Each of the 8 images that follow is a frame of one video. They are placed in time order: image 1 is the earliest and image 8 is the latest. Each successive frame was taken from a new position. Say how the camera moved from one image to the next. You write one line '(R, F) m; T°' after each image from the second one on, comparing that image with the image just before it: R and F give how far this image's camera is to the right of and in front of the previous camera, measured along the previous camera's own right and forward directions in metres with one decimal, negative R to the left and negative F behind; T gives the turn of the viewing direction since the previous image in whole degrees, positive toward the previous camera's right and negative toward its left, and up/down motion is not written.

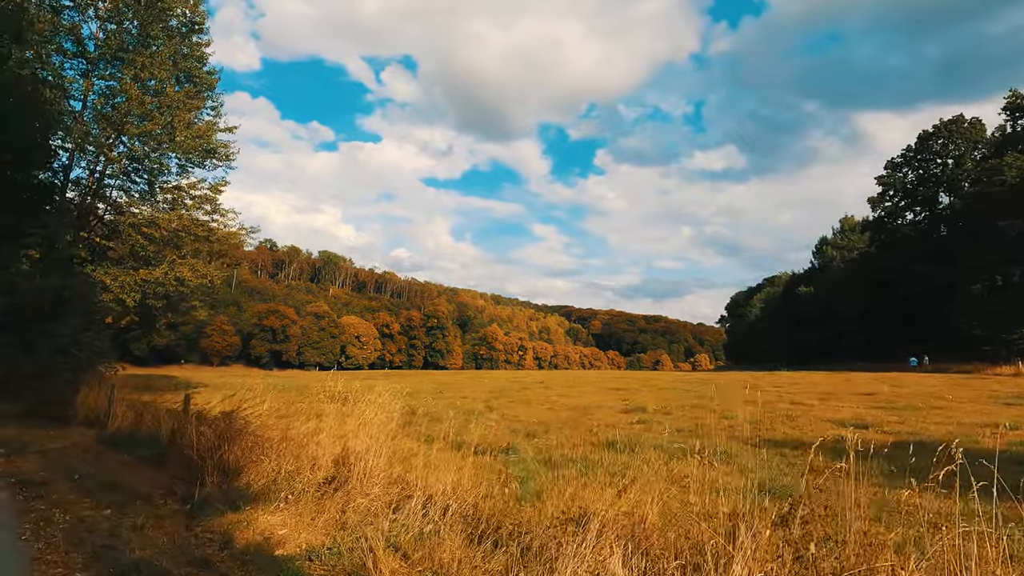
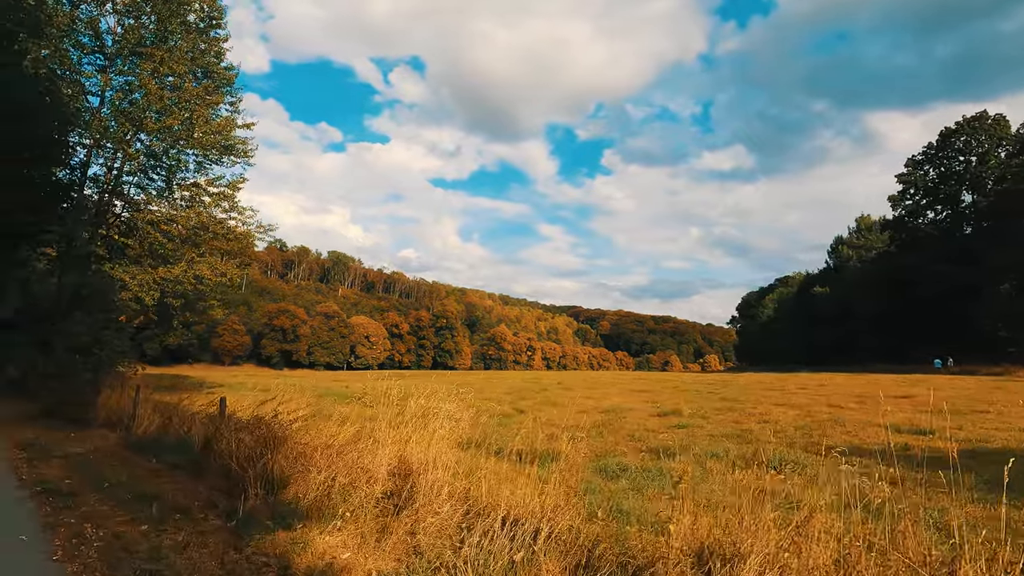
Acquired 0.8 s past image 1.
(-0.7, +0.6) m; -1°
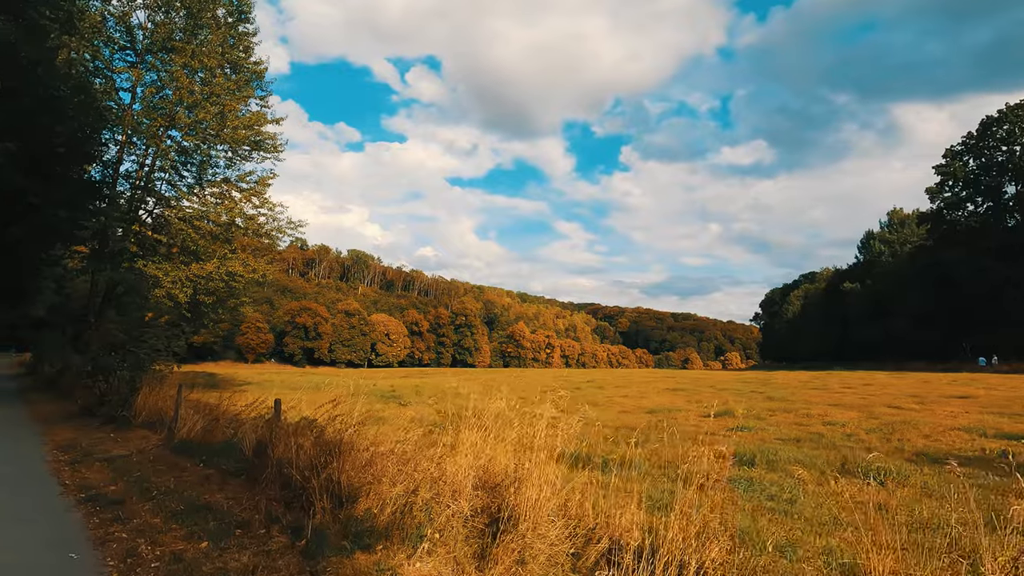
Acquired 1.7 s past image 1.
(-0.7, +0.6) m; -2°
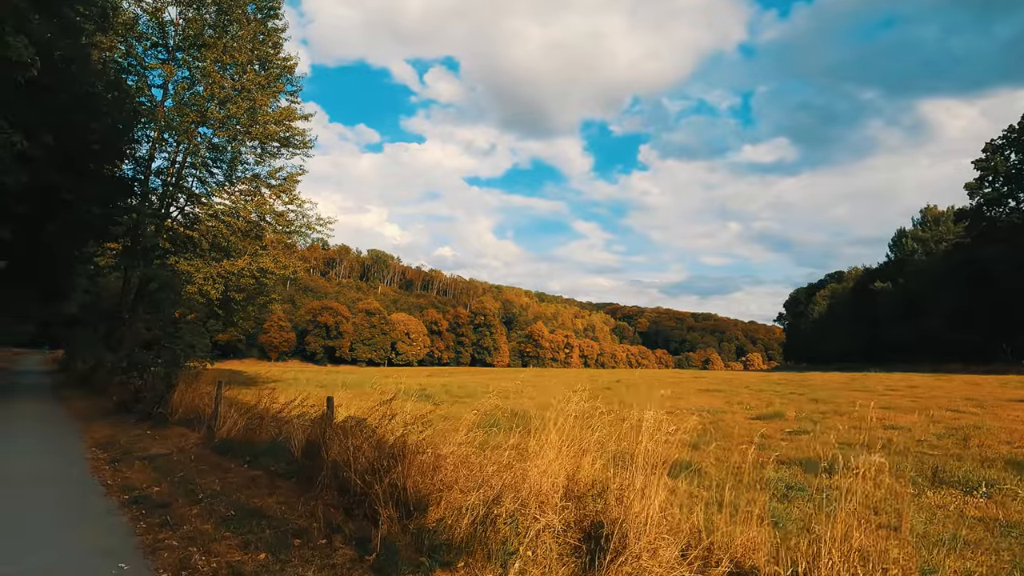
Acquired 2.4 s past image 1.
(-0.6, +0.5) m; -2°
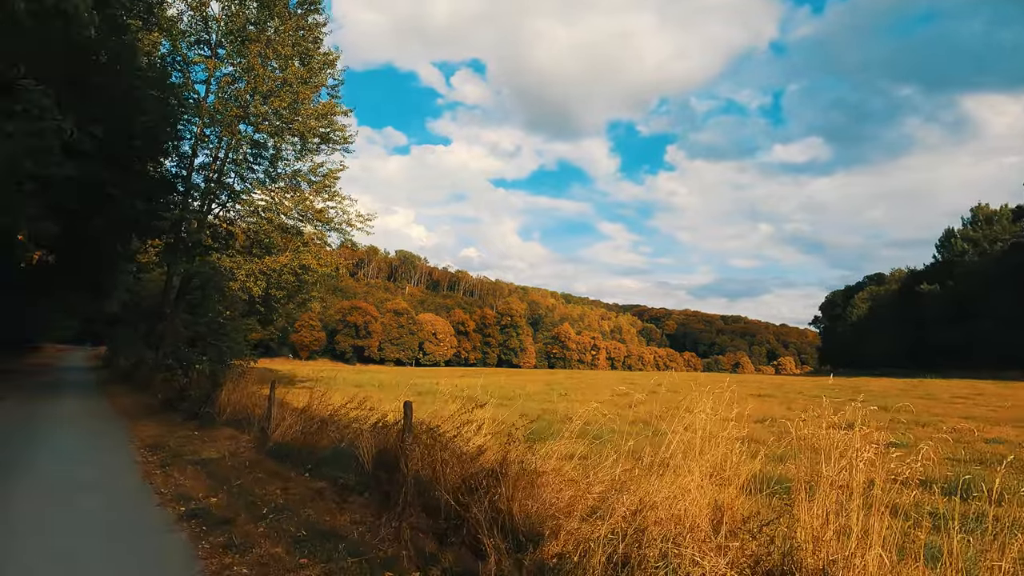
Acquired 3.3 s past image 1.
(-0.8, +0.7) m; -3°
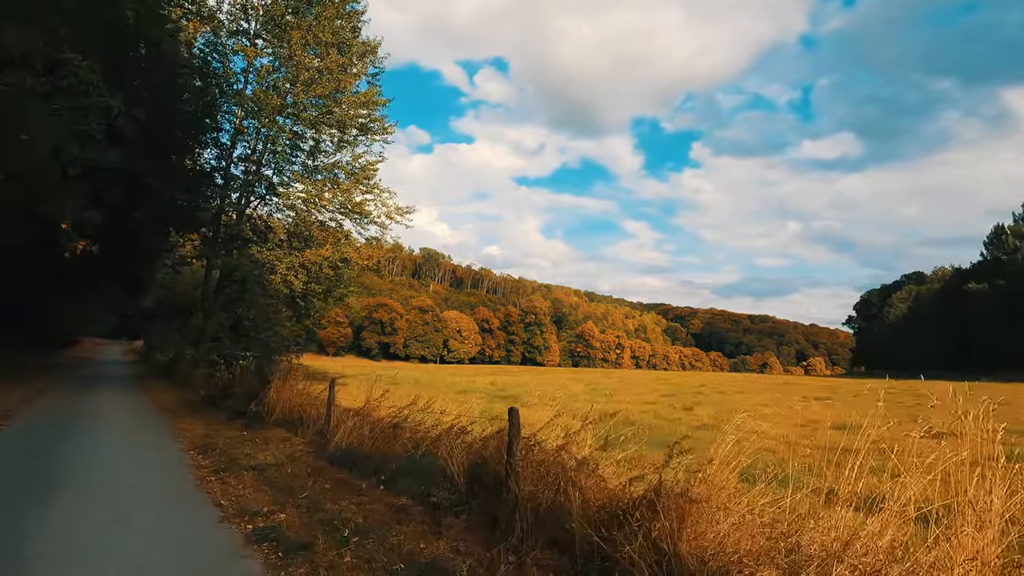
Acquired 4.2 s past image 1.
(-0.9, +0.8) m; -2°
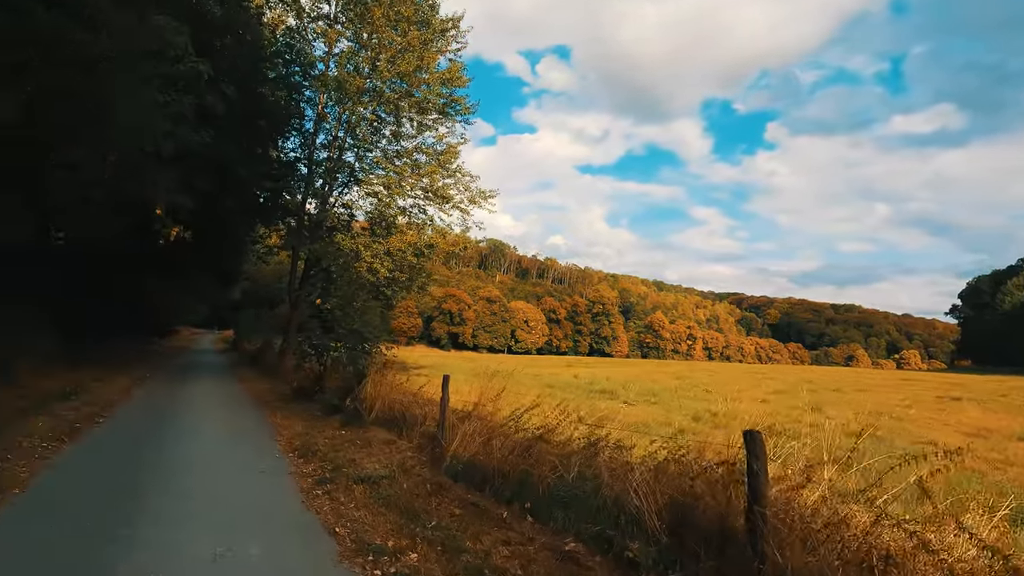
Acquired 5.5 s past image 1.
(-1.0, +1.3) m; -7°
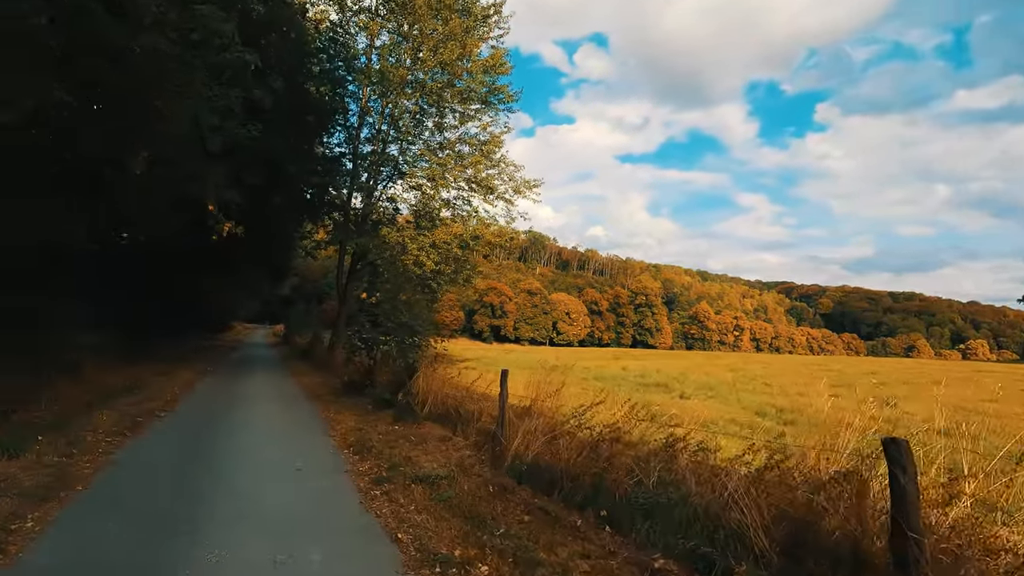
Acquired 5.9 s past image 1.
(-0.2, +0.4) m; -4°
